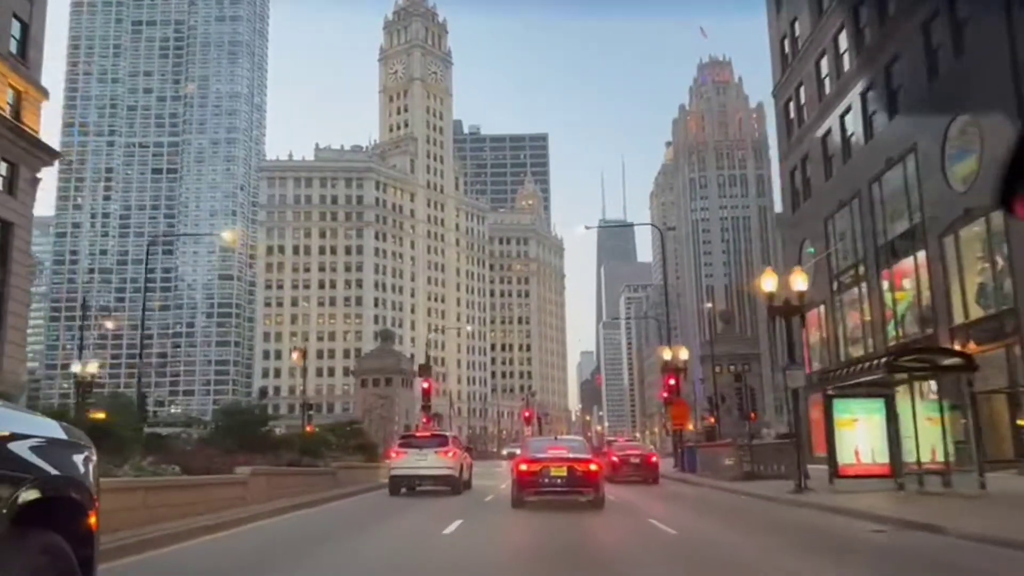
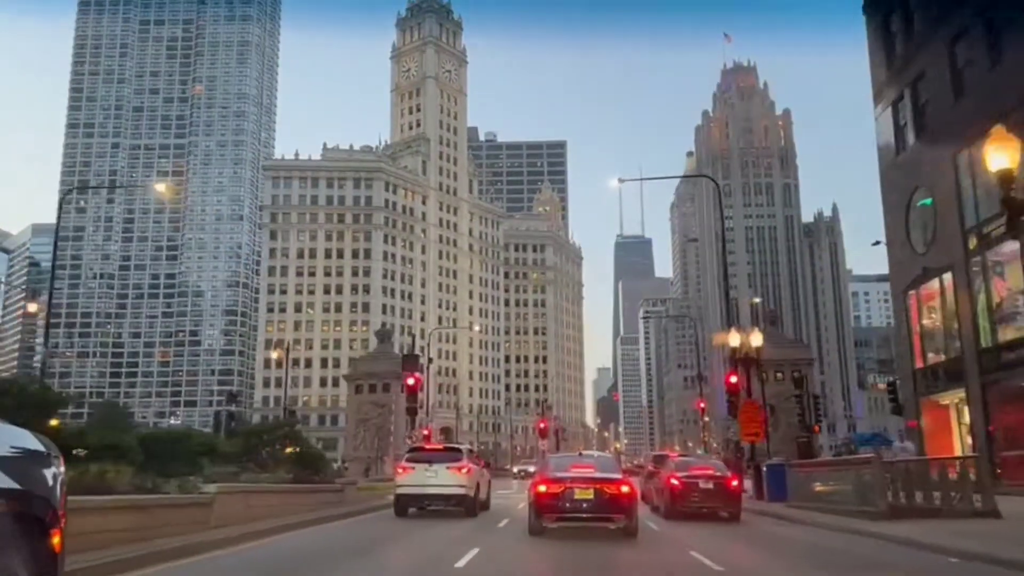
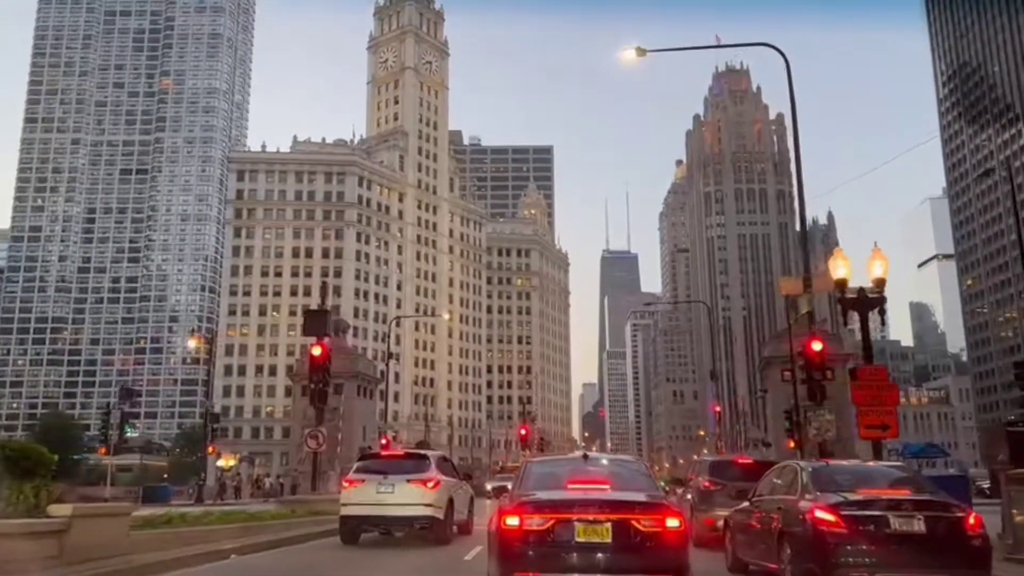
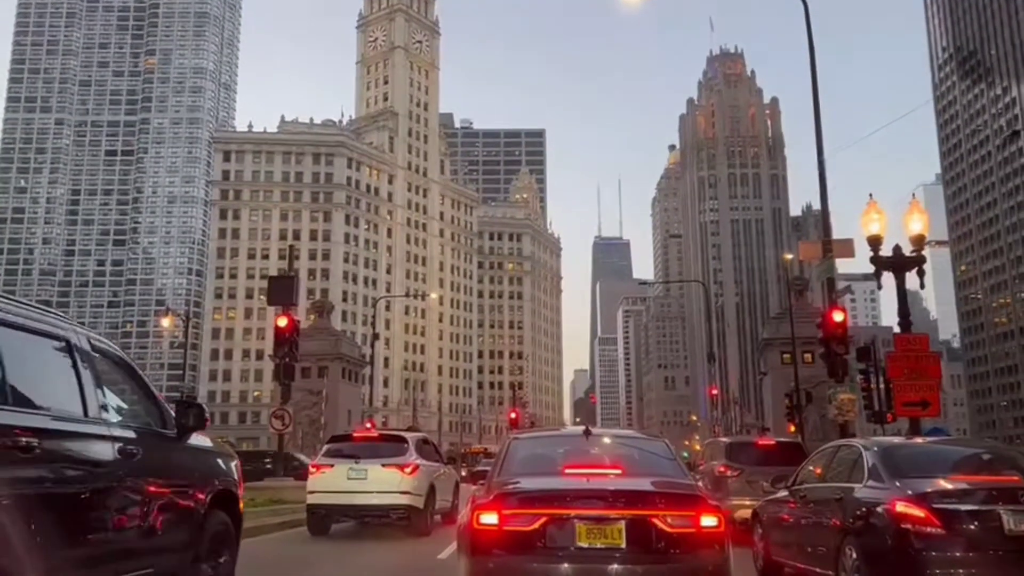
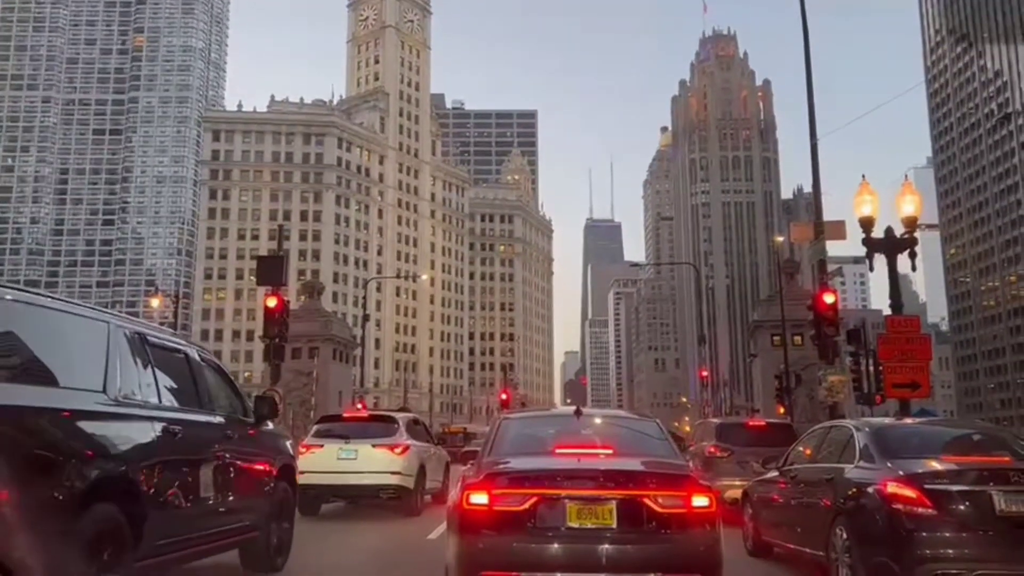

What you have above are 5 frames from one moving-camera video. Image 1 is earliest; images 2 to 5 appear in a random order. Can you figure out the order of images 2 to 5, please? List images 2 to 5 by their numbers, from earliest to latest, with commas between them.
2, 3, 4, 5
